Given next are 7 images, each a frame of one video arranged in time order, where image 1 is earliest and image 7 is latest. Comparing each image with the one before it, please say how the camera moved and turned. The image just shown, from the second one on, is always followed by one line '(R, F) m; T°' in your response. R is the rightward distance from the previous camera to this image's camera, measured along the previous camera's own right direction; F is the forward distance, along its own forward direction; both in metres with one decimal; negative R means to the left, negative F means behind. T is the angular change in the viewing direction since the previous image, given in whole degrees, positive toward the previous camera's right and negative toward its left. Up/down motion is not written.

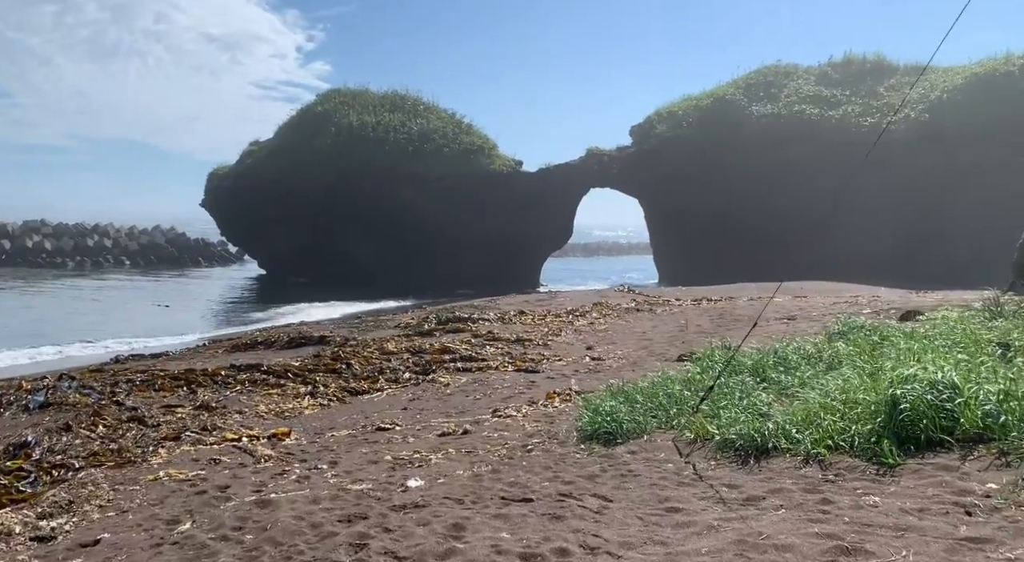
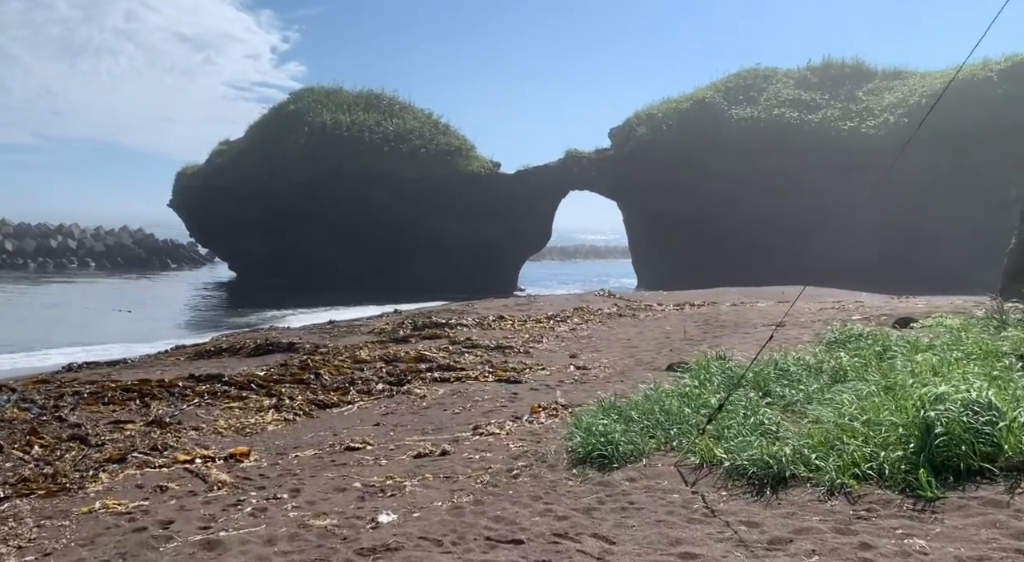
(-0.1, +0.5) m; +2°
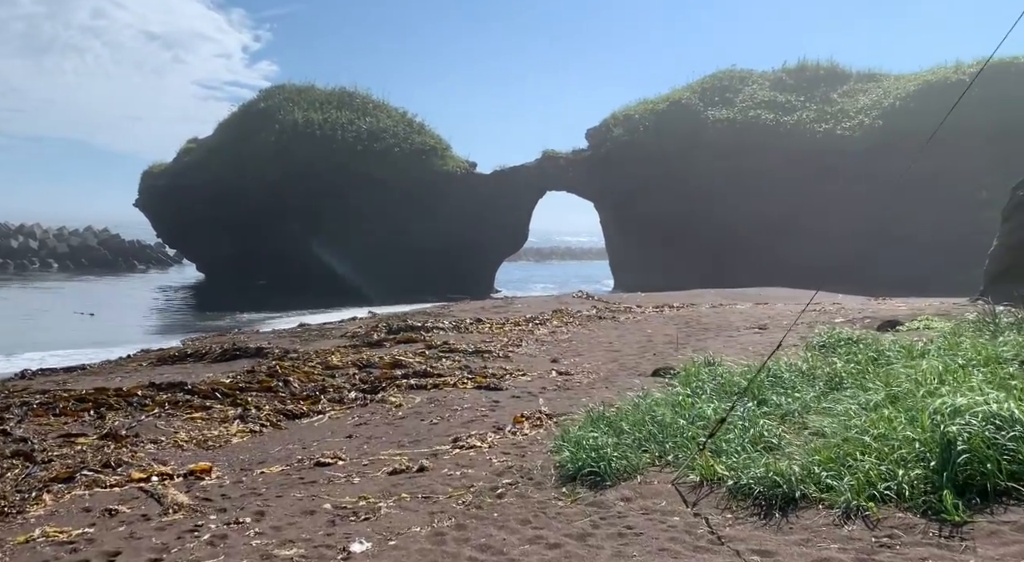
(-0.1, +0.4) m; +2°
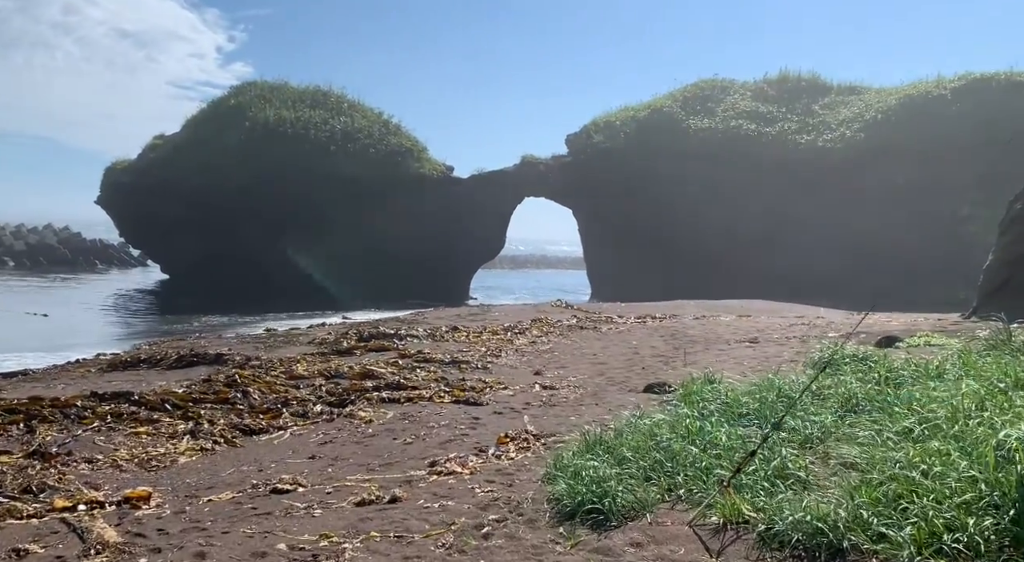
(-0.1, +0.6) m; +2°
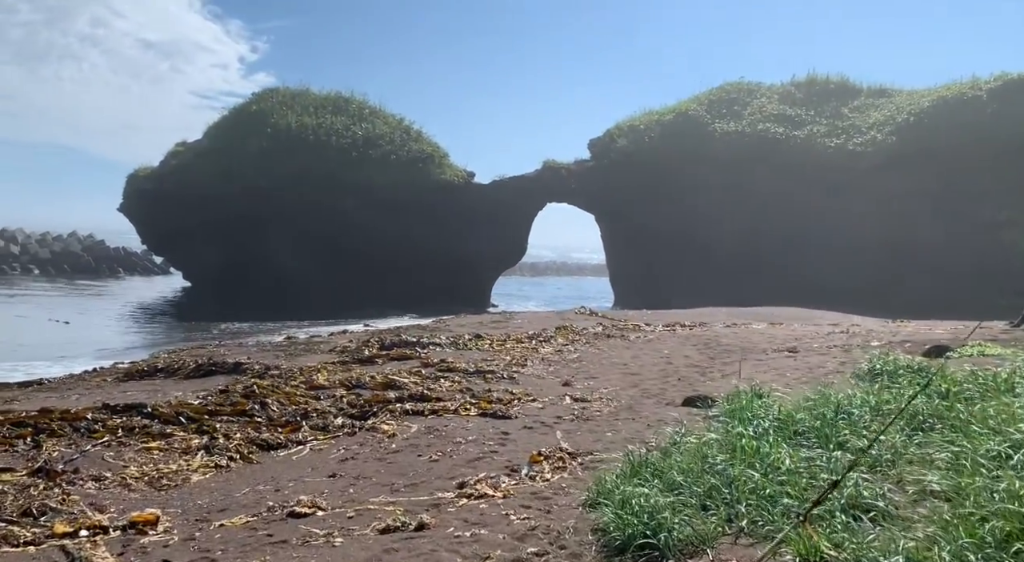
(-0.1, +0.4) m; -1°
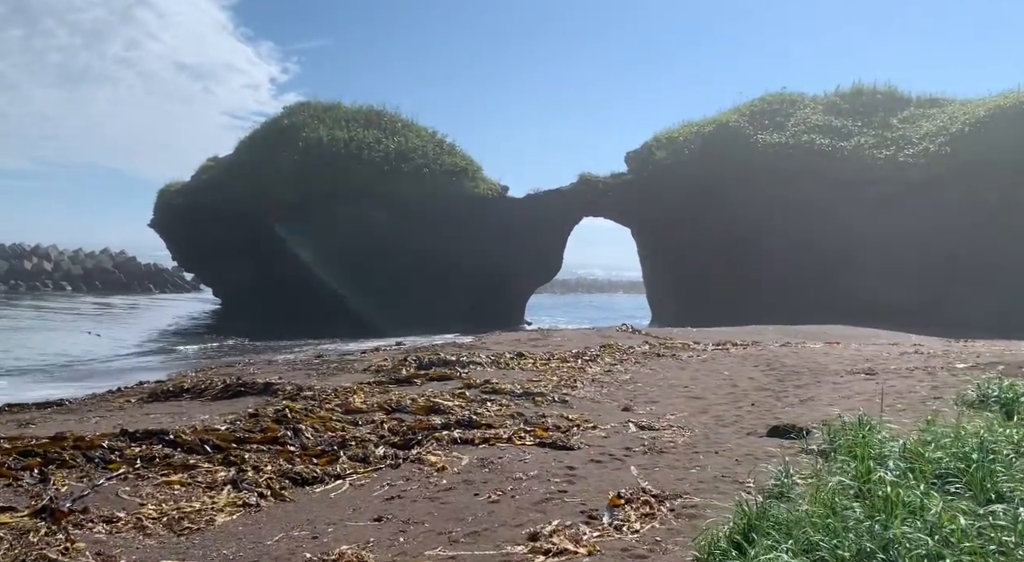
(-0.3, +0.8) m; -2°
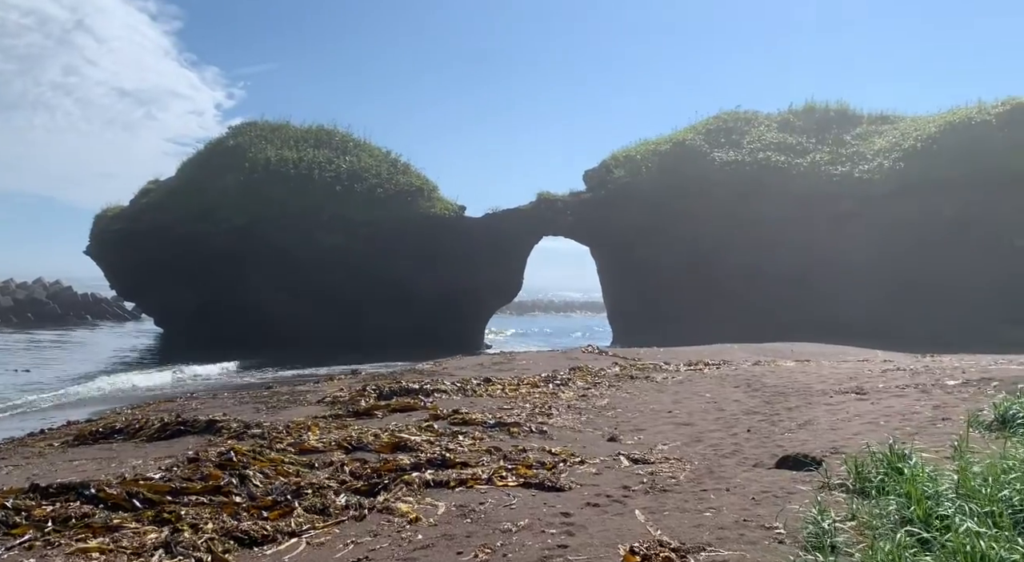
(-0.2, +0.7) m; +3°
